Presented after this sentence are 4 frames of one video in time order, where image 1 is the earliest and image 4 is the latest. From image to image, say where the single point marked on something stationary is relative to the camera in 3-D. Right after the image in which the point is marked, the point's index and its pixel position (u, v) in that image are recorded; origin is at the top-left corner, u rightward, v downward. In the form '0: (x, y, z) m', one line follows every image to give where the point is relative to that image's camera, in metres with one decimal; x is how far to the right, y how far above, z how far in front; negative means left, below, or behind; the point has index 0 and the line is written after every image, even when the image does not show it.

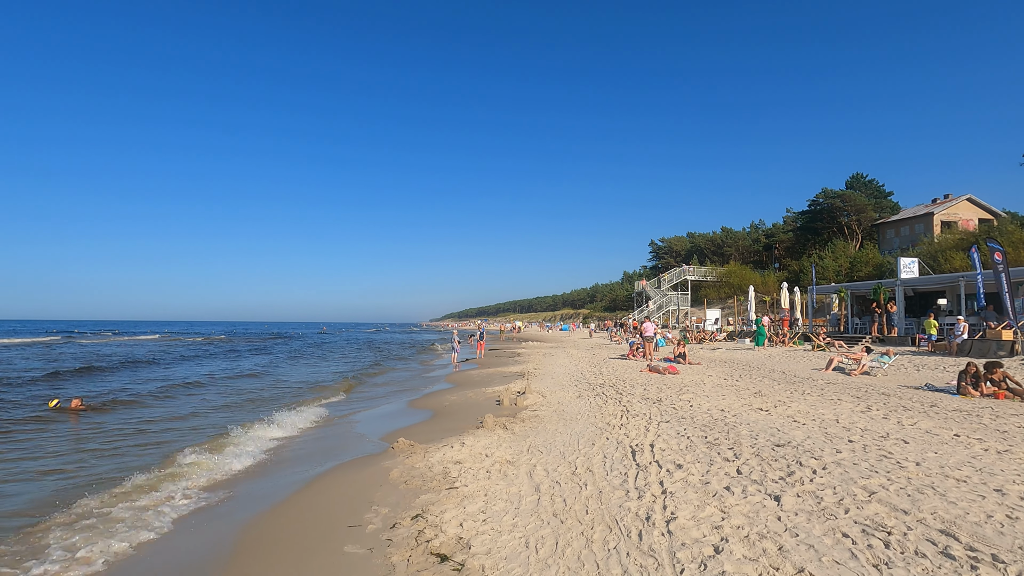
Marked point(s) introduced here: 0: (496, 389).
0: (-0.4, -2.5, +13.0) m
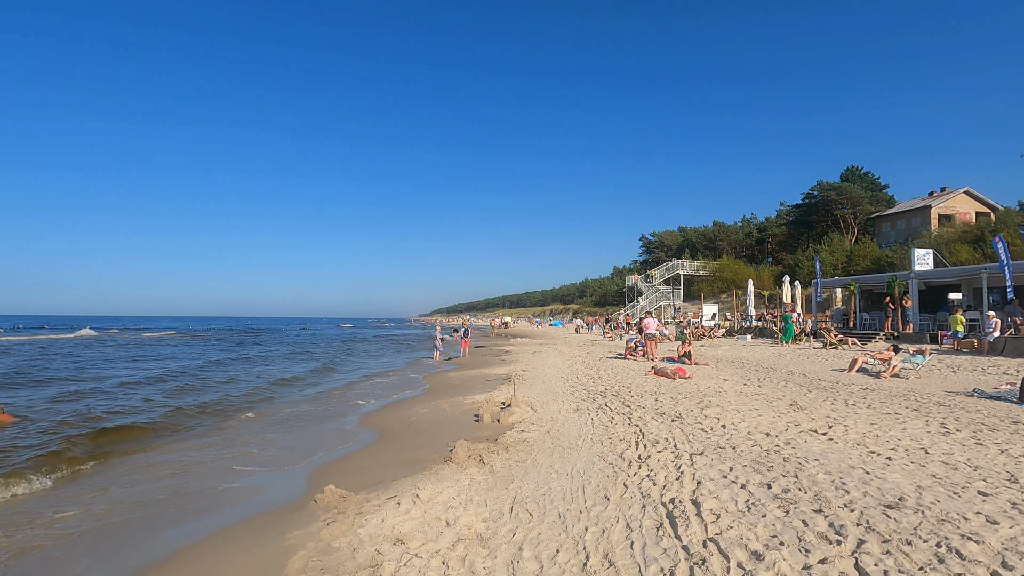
0: (-0.8, -2.3, +10.8) m
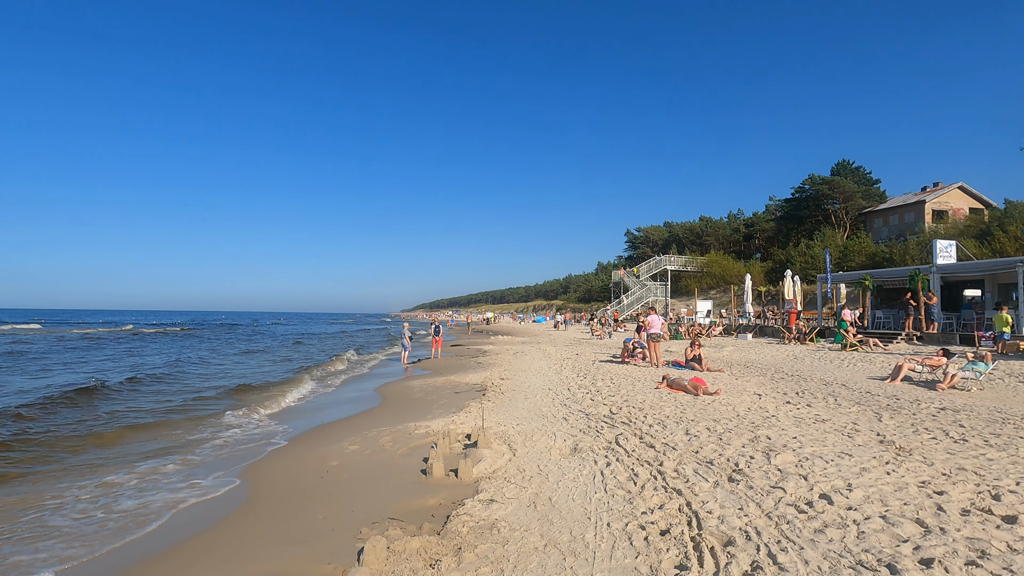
0: (-1.2, -2.1, +7.7) m
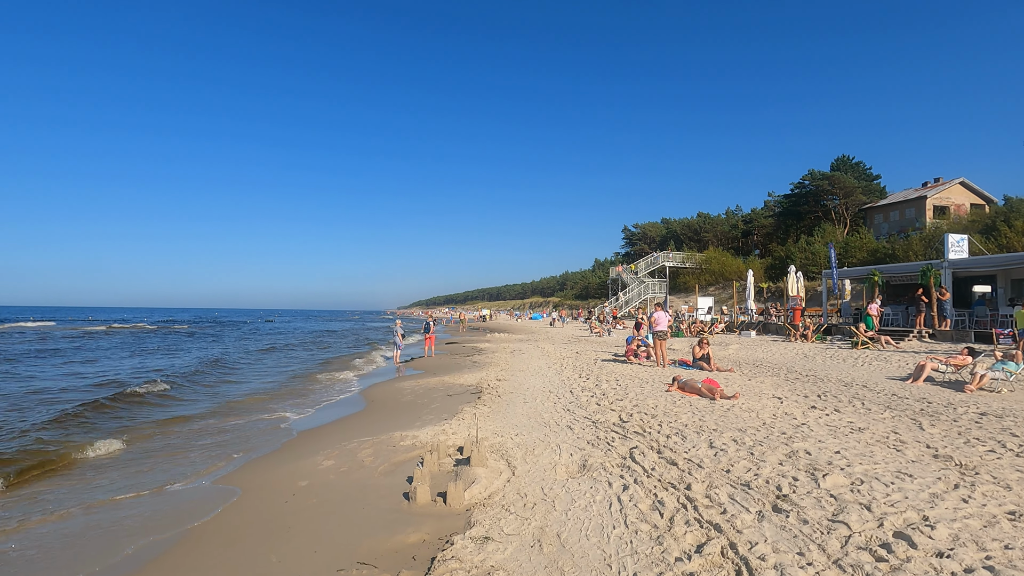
0: (-1.2, -2.0, +6.8) m
